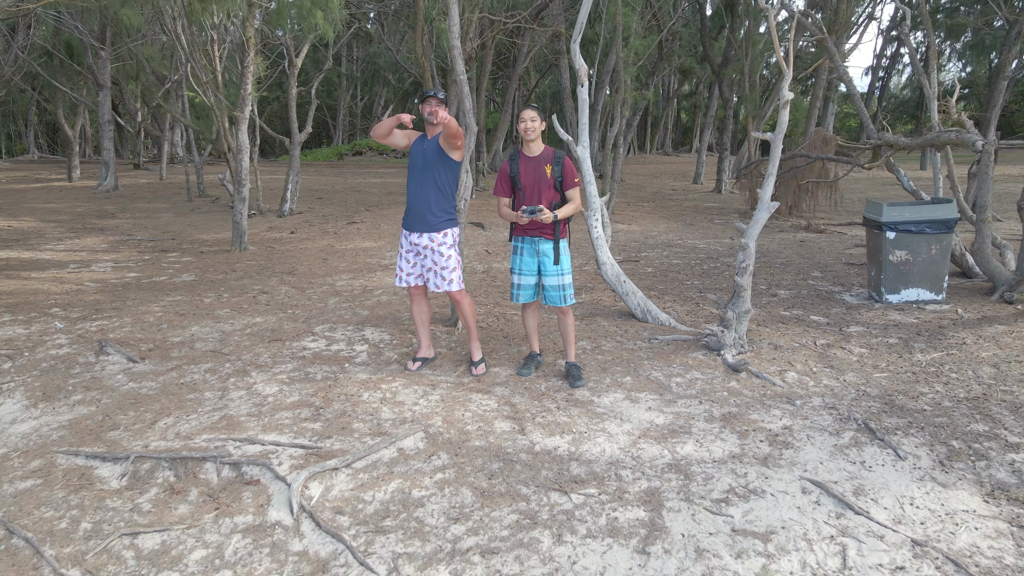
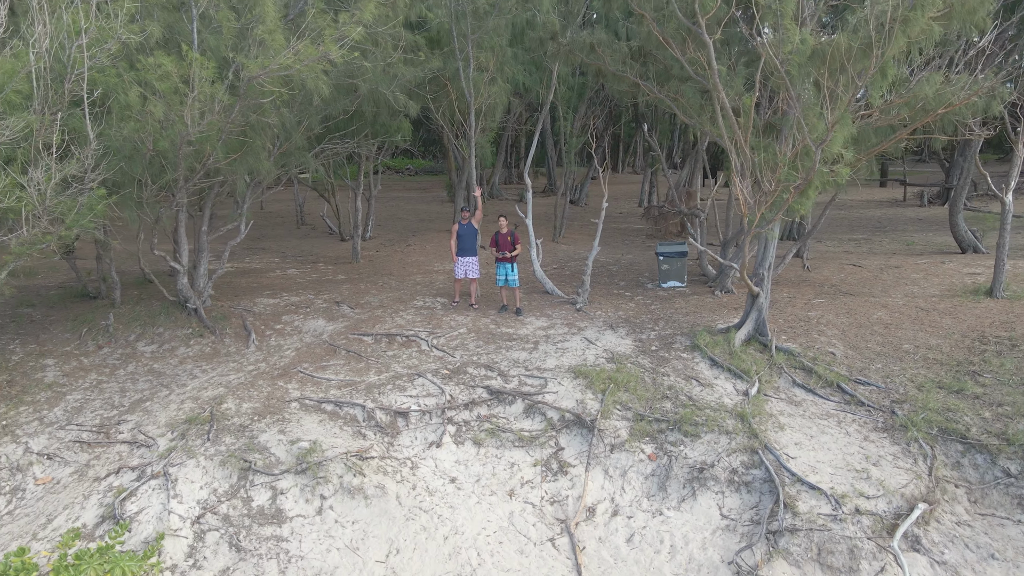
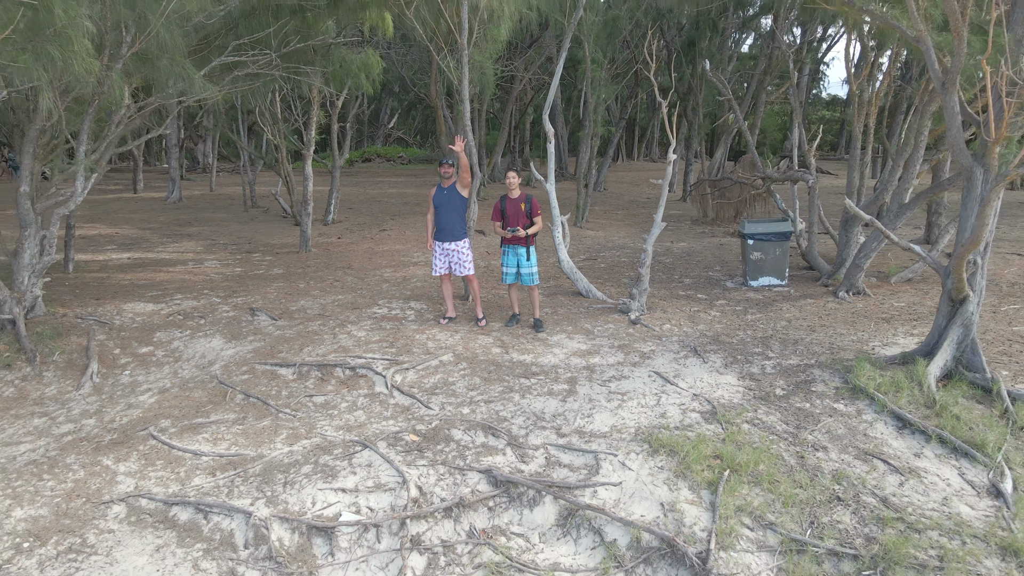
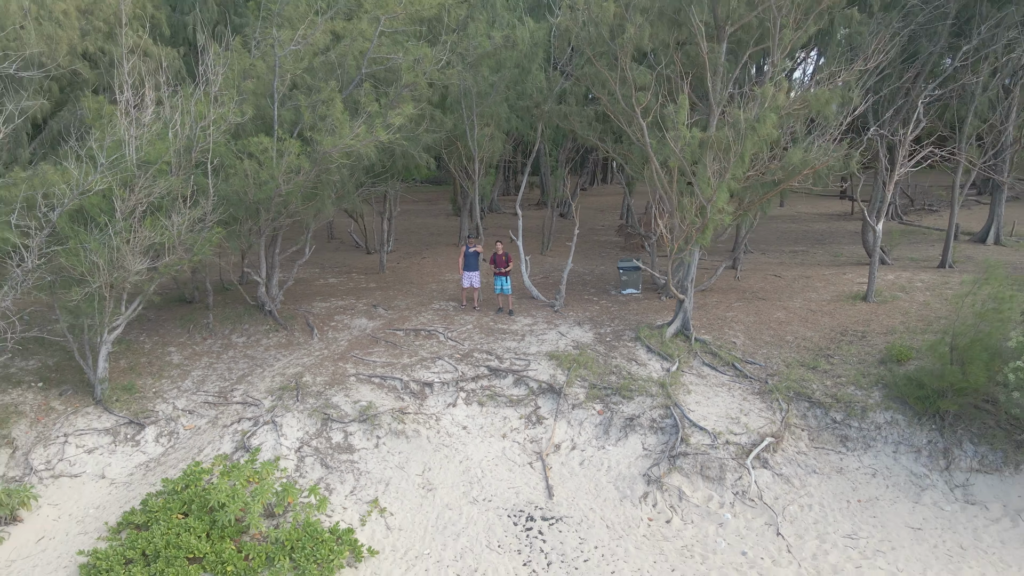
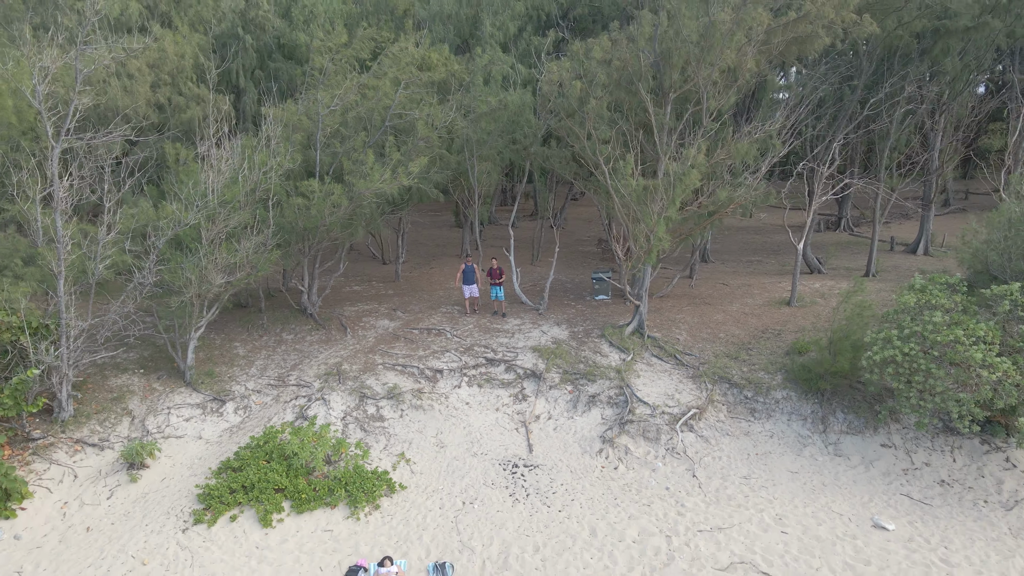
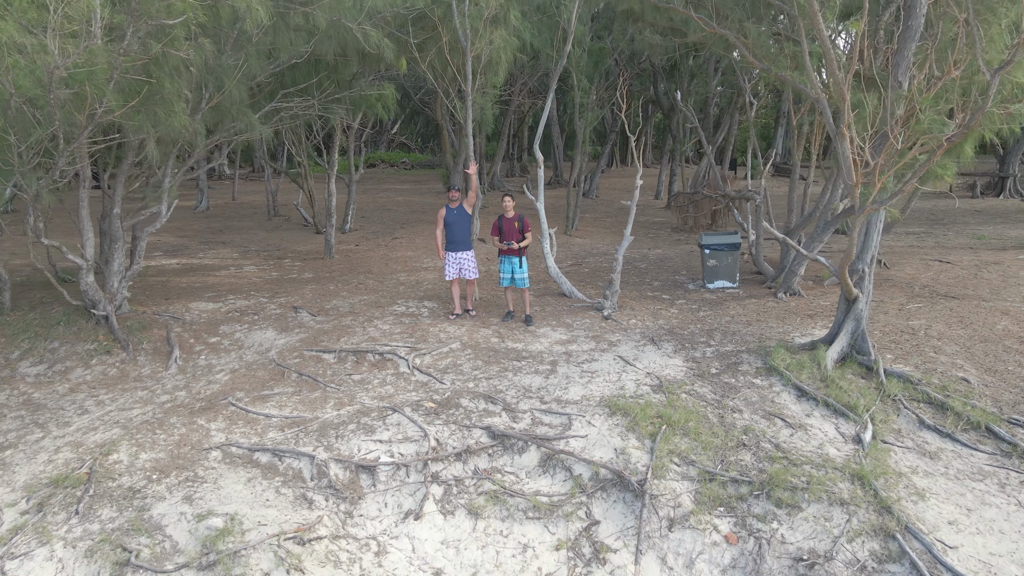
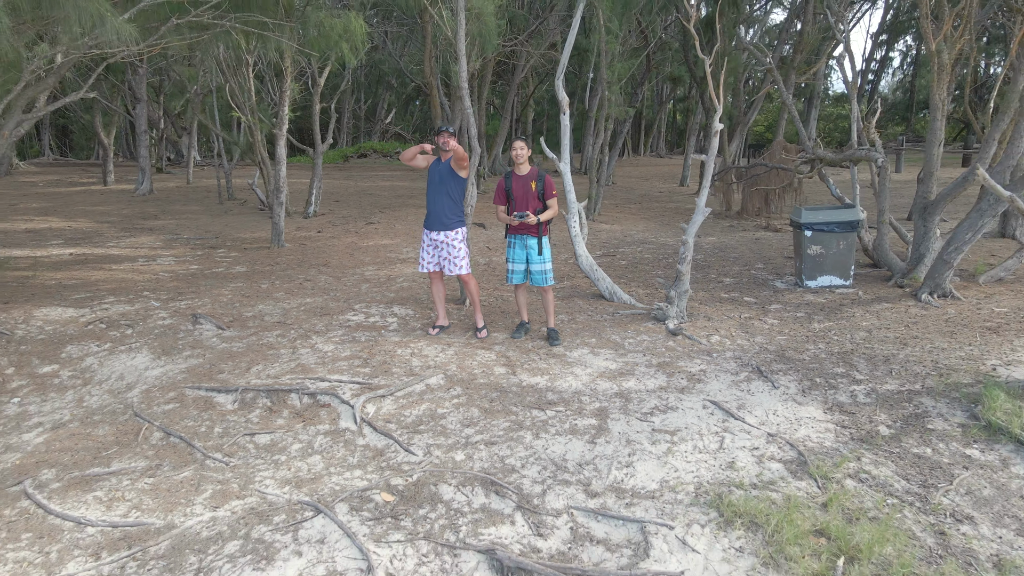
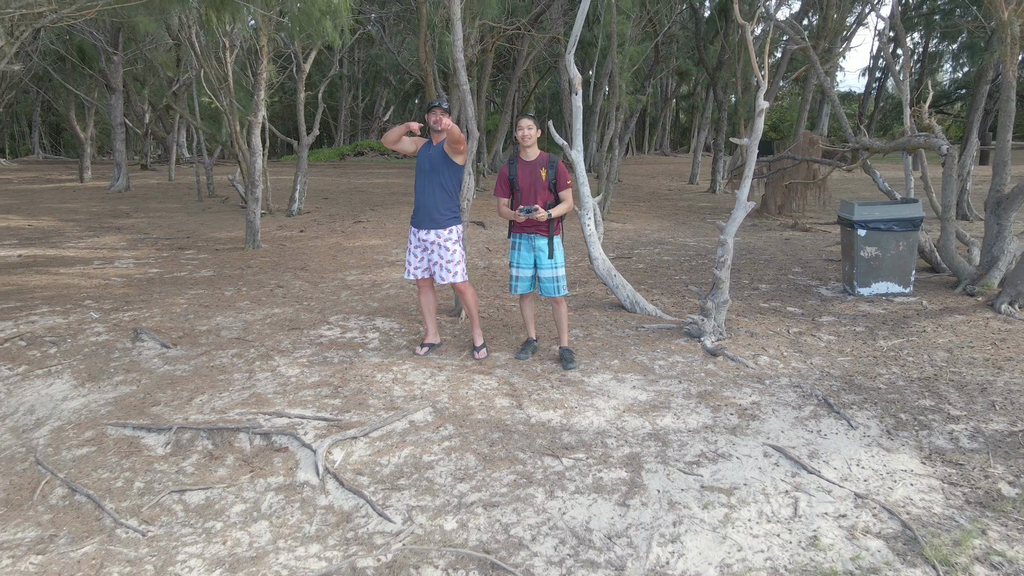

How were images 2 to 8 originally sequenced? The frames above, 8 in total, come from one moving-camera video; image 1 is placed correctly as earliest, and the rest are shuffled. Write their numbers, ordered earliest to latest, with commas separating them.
8, 7, 3, 6, 2, 4, 5
